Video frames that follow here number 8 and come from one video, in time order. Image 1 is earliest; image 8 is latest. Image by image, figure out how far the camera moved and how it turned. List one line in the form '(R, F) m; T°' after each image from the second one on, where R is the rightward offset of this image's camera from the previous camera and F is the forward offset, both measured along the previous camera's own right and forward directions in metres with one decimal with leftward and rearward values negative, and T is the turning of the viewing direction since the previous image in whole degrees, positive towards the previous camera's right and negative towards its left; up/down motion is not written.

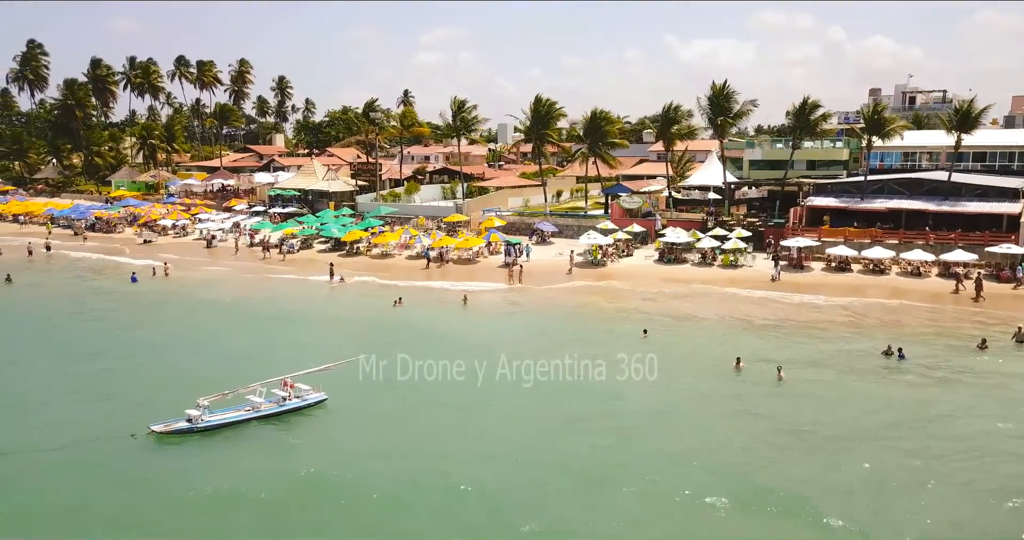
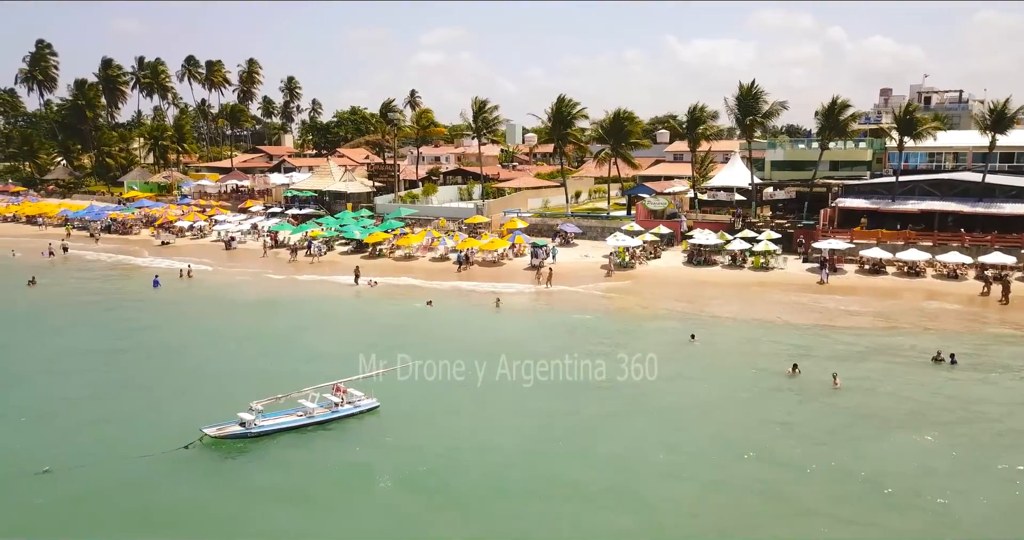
(-2.0, +0.5) m; 0°
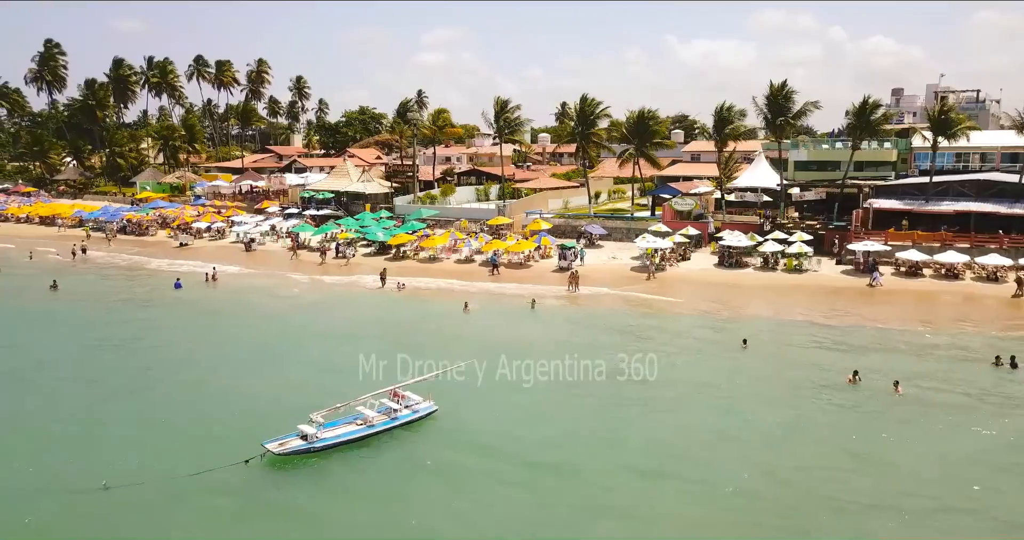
(-2.0, +0.6) m; 0°
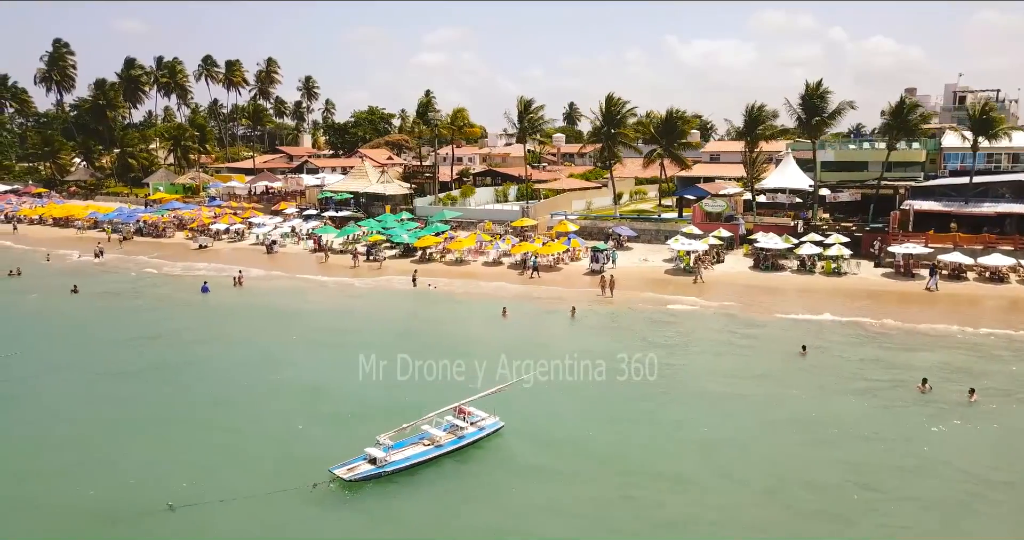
(-2.2, +0.8) m; 0°
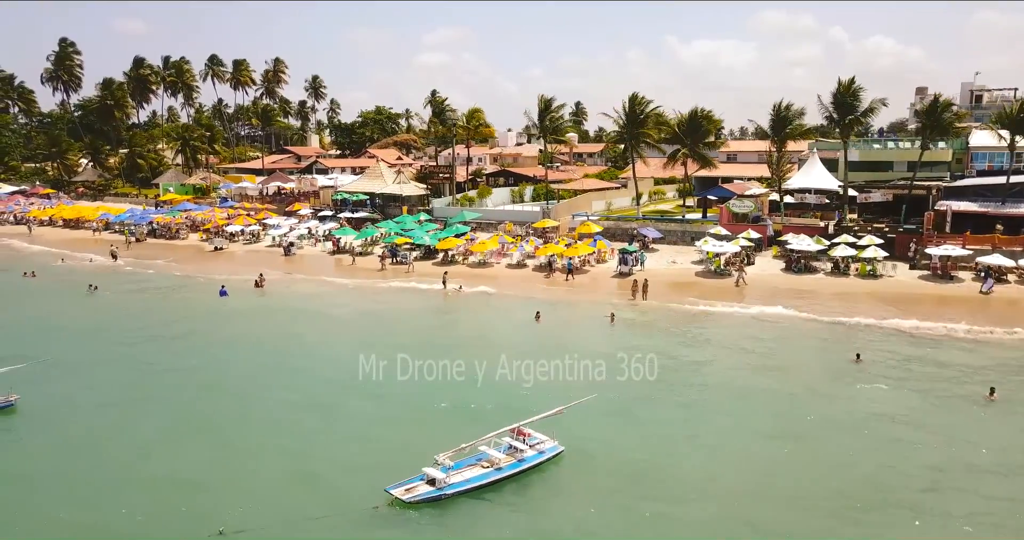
(-1.8, +0.8) m; 0°
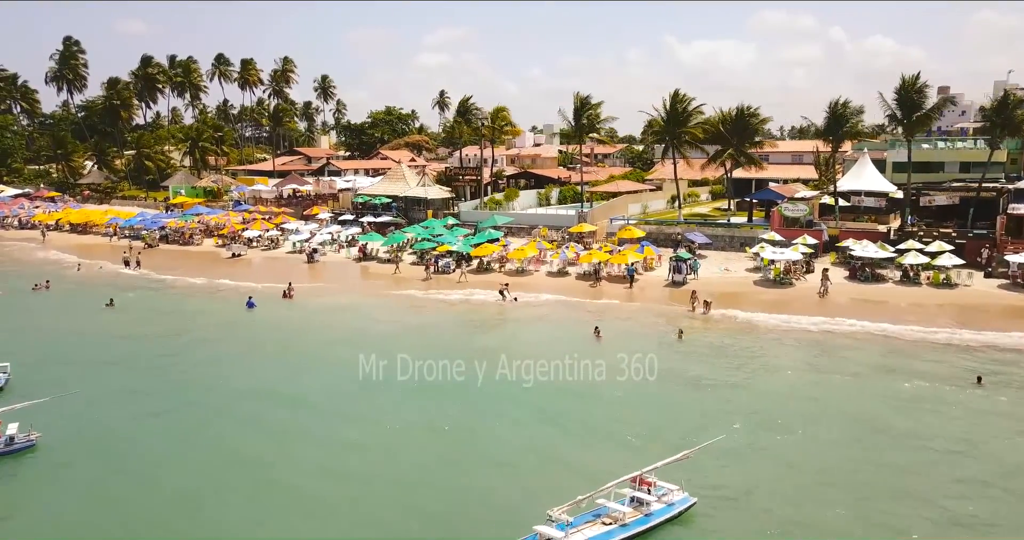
(-2.9, +2.5) m; 0°
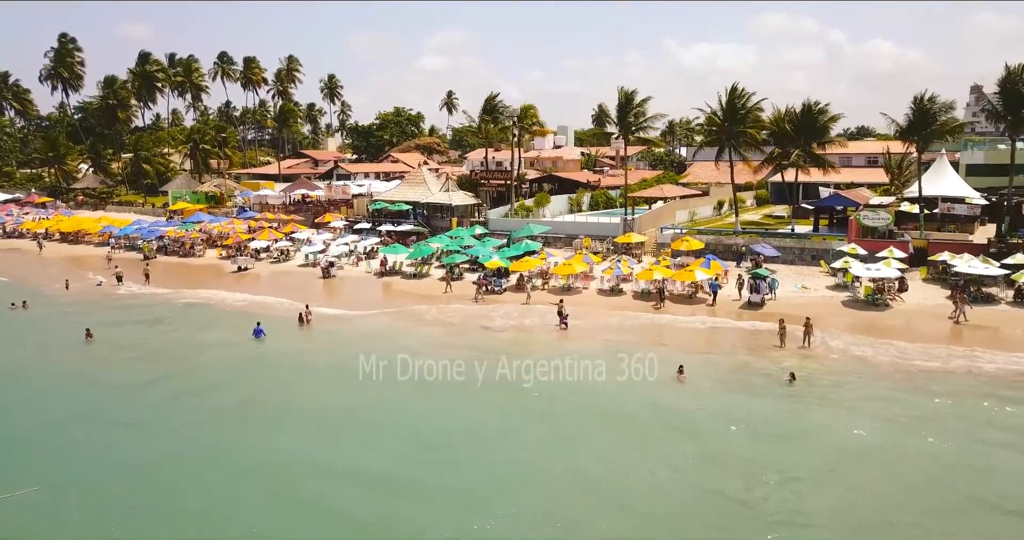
(-2.8, +4.6) m; 0°
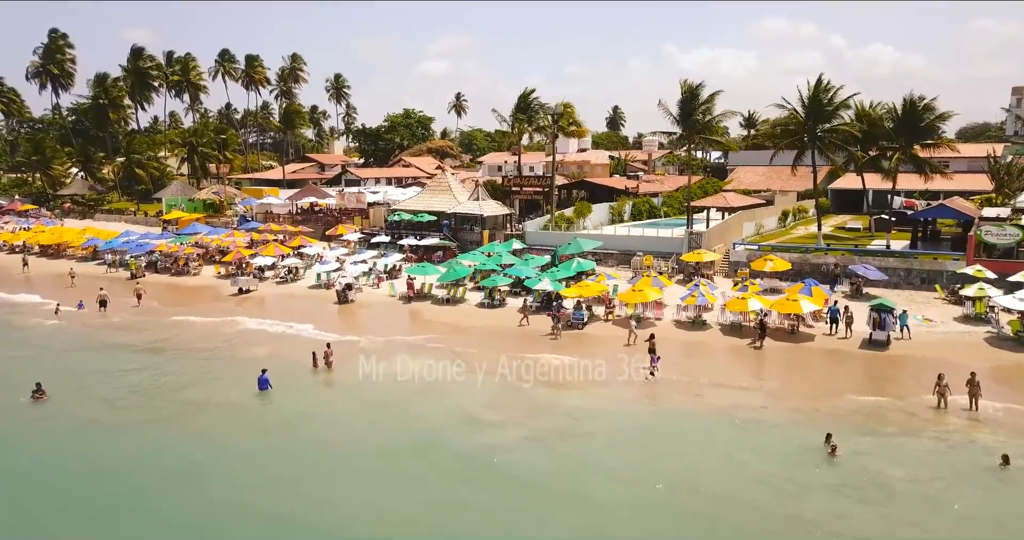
(-3.0, +5.7) m; 0°
